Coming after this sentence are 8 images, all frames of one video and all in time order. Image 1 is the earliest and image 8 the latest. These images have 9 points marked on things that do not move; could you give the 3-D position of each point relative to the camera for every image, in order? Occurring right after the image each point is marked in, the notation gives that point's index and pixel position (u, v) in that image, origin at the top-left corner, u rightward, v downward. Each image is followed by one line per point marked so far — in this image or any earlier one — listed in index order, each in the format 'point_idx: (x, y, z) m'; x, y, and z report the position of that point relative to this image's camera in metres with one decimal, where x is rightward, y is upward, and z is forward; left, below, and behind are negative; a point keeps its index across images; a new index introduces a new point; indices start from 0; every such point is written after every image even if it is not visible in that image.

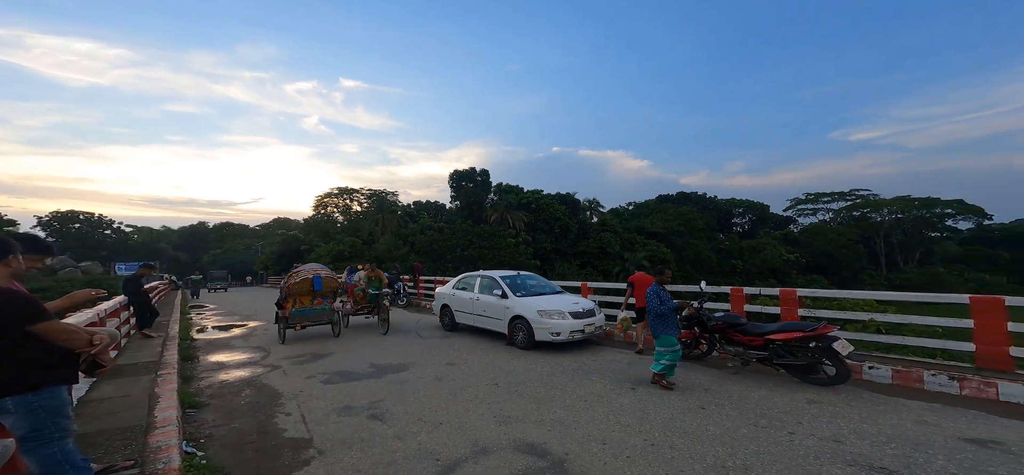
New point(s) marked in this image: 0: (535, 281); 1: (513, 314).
0: (+0.6, -0.9, +8.9) m
1: (+0.1, -1.5, +8.0) m
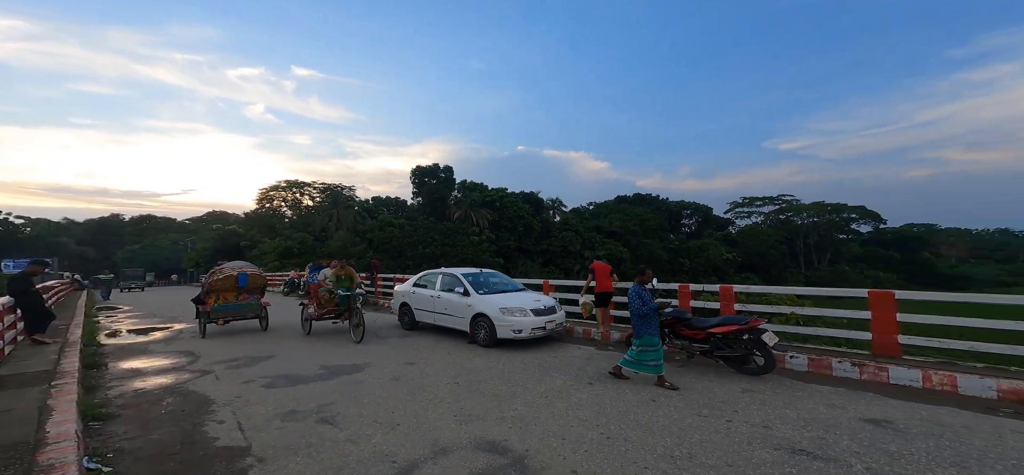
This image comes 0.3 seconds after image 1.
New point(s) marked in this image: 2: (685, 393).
0: (-0.3, -0.9, +8.9) m
1: (-0.6, -1.4, +8.0) m
2: (+2.3, -2.0, +5.4) m
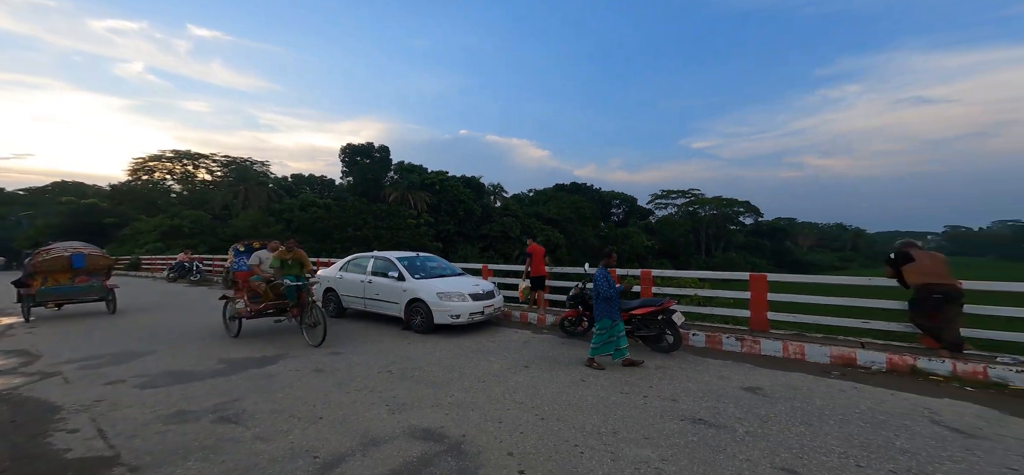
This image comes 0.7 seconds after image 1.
0: (-1.6, -0.5, +8.7) m
1: (-1.8, -1.1, +7.8) m
2: (+1.5, -1.9, +5.7) m
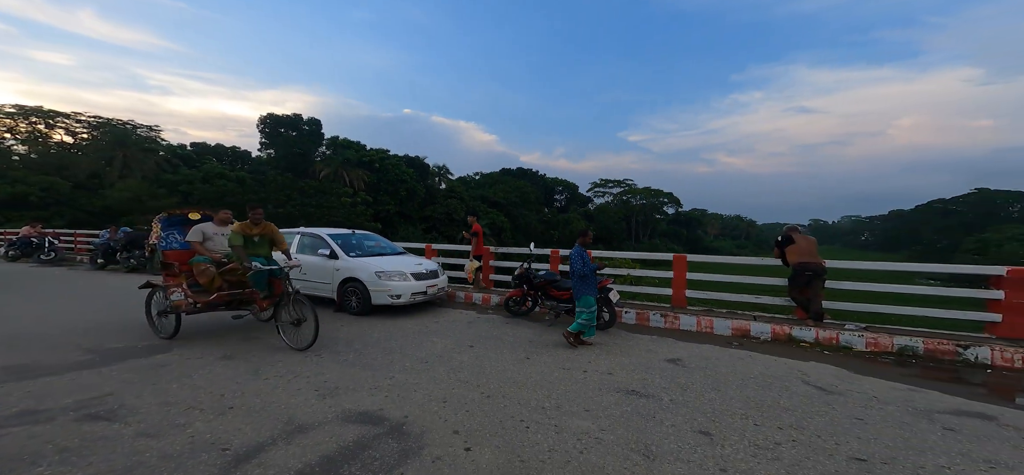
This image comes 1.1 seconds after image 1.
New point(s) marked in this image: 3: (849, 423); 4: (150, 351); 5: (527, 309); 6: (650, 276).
0: (-2.8, -0.1, +8.2) m
1: (-2.9, -0.7, +7.3) m
2: (+0.6, -1.6, +5.9) m
3: (+3.0, -1.7, +3.7) m
4: (-4.2, -1.3, +4.9) m
5: (+0.2, -1.3, +6.6) m
6: (+3.2, -0.9, +9.6) m
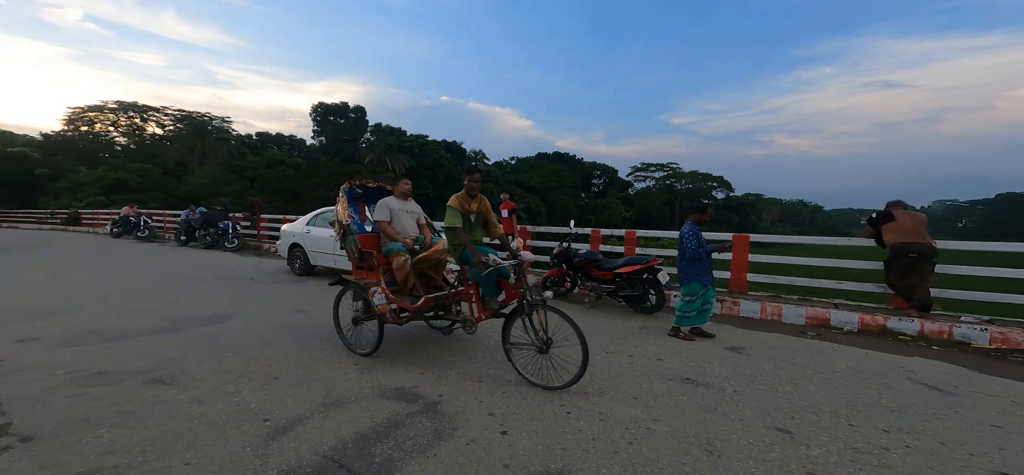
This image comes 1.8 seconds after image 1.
0: (-2.0, +0.3, +8.3) m
1: (-2.2, -0.3, +7.4) m
2: (+1.2, -1.3, +5.6) m
3: (+3.4, -1.5, +3.3) m
4: (-3.7, -1.1, +5.1) m
5: (+0.8, -1.0, +6.4) m
6: (+4.1, -0.5, +9.0) m
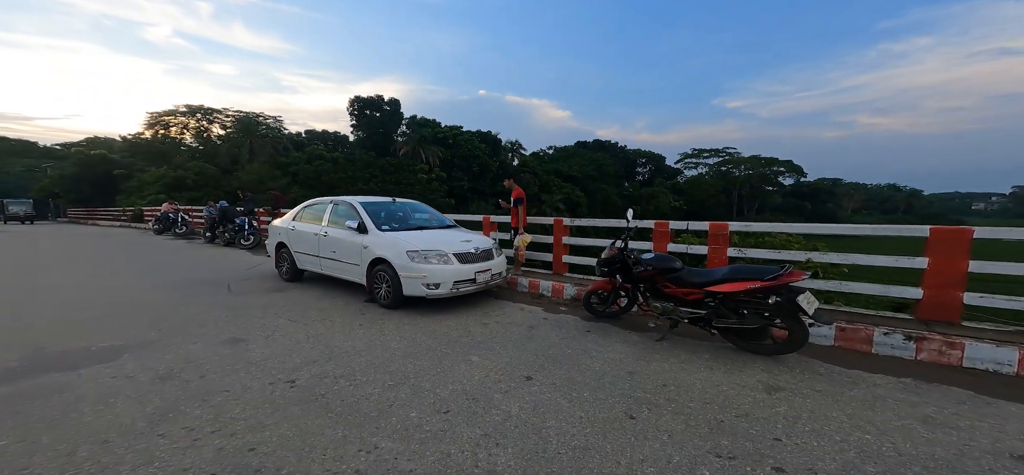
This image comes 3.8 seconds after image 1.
0: (-1.4, +0.4, +6.9) m
1: (-1.7, -0.3, +6.1) m
2: (+1.5, -1.3, +4.0) m
3: (+3.4, -1.5, +1.4) m
4: (-3.4, -1.0, +4.0) m
5: (+1.2, -0.9, +4.8) m
6: (+4.8, -0.4, +7.0) m
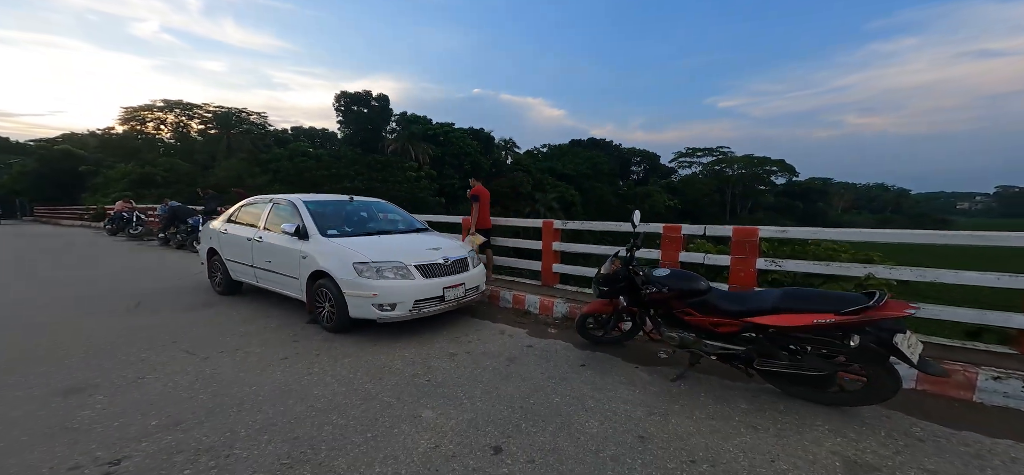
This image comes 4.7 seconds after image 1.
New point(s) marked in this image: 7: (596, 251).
0: (-1.6, +0.3, +6.1) m
1: (-1.9, -0.3, +5.3) m
2: (+1.3, -1.3, +3.2) m
3: (+3.3, -1.5, +0.7) m
4: (-3.6, -1.1, +3.1) m
5: (+1.1, -1.0, +4.0) m
6: (+4.5, -0.4, +6.3) m
7: (+1.1, -0.2, +5.6) m
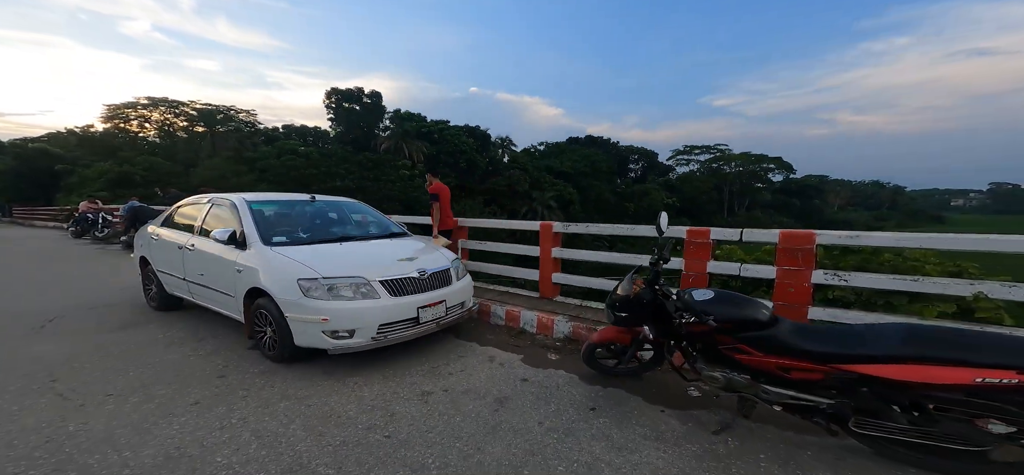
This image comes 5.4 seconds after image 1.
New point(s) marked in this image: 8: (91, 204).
0: (-1.7, +0.3, +5.5) m
1: (-2.0, -0.4, +4.6) m
2: (+1.3, -1.4, +2.6) m
3: (+3.2, -1.5, +0.1) m
4: (-3.7, -1.2, +2.5) m
5: (+1.0, -1.0, +3.4) m
6: (+4.4, -0.4, +5.7) m
7: (+1.1, -0.2, +5.0) m
8: (-14.3, +1.1, +14.7) m
